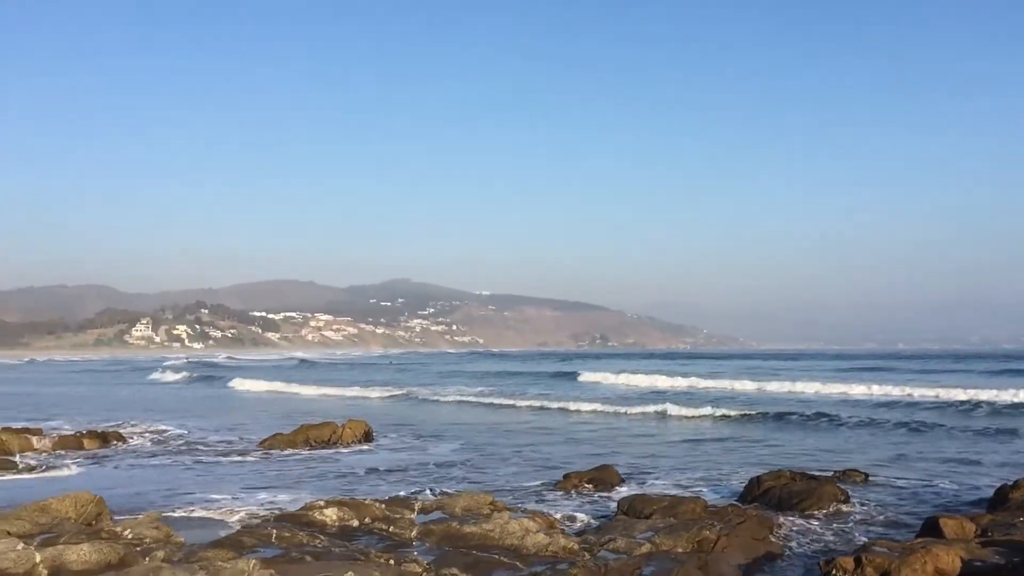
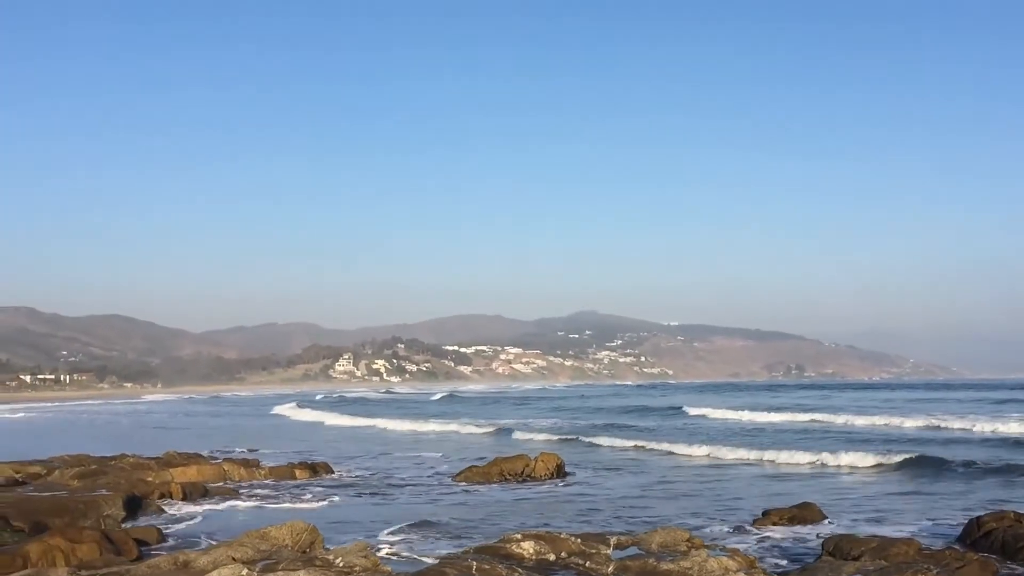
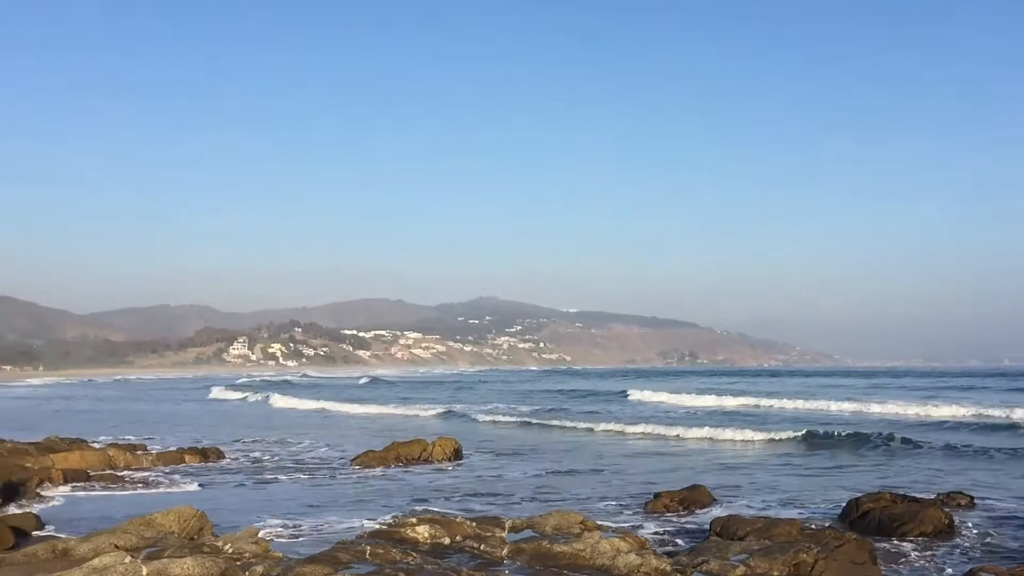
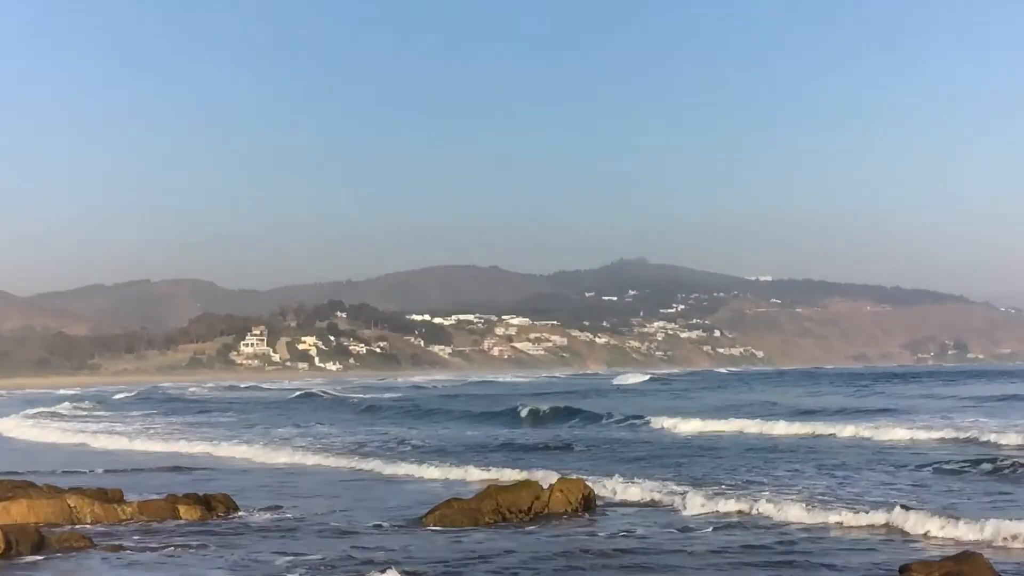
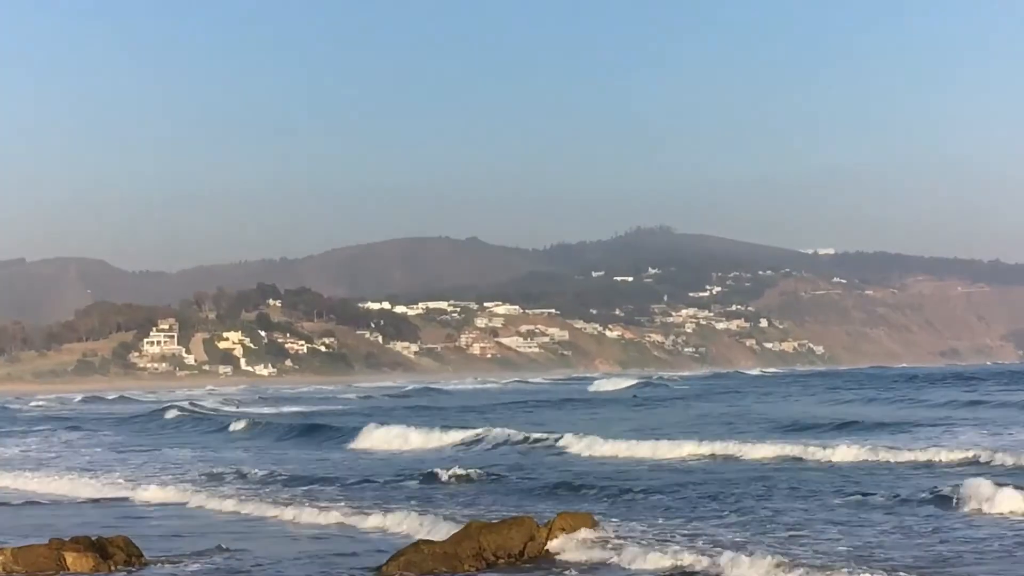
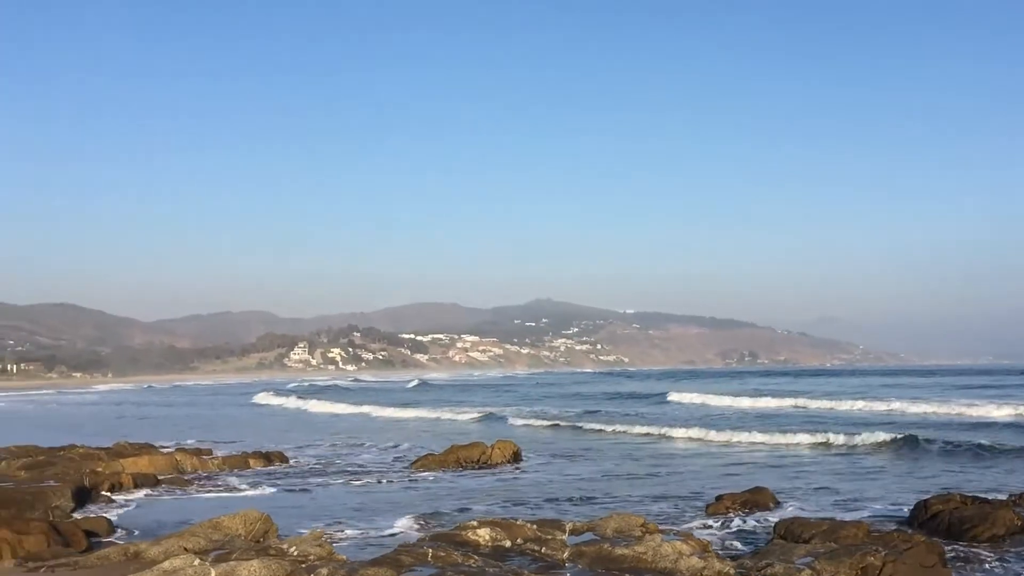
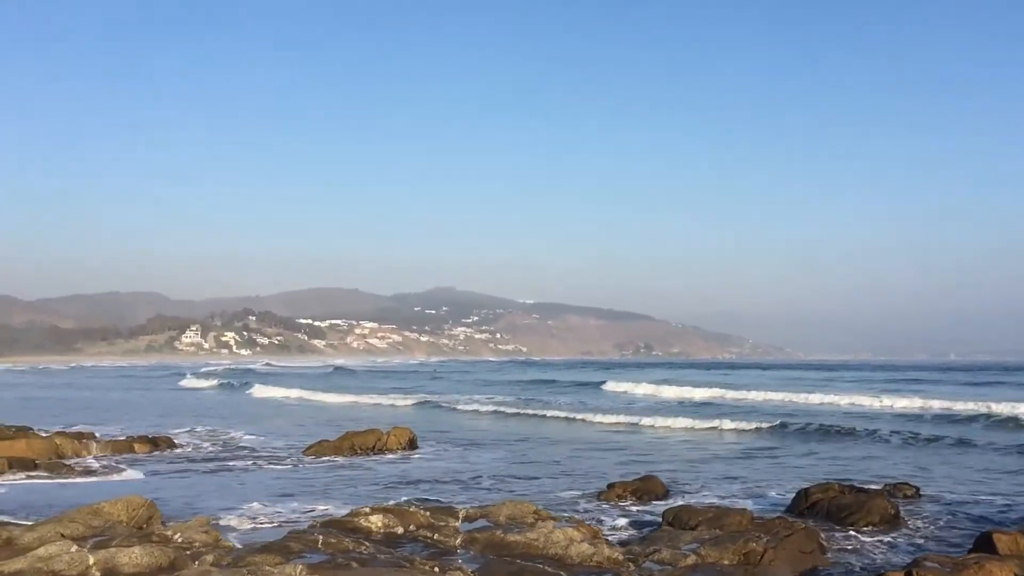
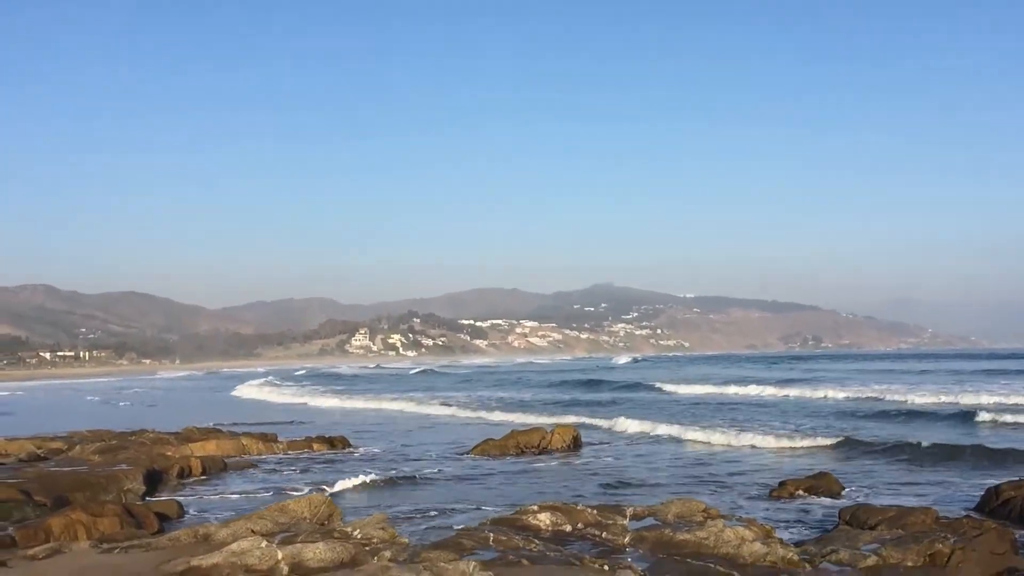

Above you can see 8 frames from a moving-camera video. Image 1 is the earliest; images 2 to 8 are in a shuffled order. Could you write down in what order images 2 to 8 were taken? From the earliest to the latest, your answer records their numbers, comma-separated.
7, 3, 6, 2, 8, 4, 5
